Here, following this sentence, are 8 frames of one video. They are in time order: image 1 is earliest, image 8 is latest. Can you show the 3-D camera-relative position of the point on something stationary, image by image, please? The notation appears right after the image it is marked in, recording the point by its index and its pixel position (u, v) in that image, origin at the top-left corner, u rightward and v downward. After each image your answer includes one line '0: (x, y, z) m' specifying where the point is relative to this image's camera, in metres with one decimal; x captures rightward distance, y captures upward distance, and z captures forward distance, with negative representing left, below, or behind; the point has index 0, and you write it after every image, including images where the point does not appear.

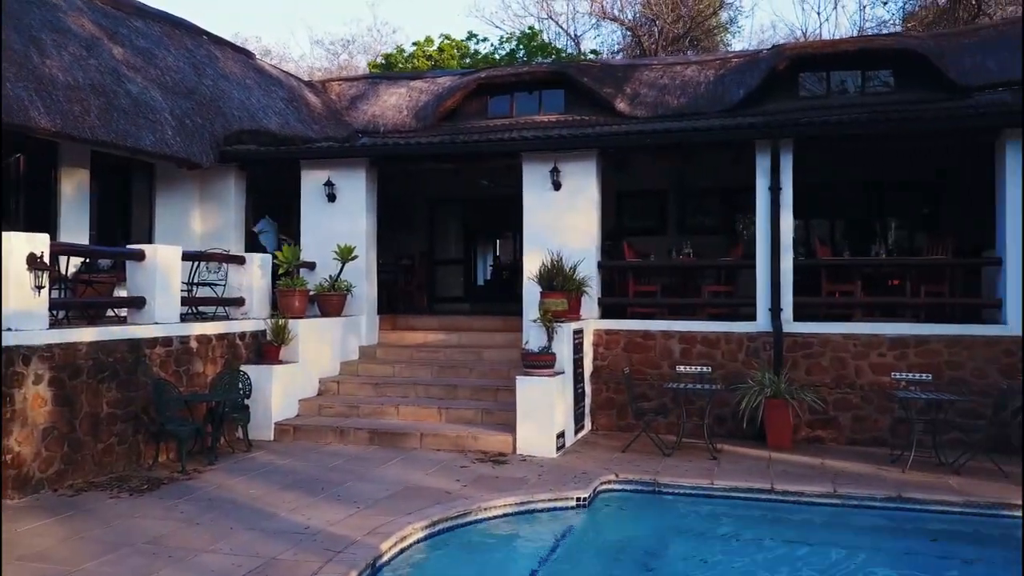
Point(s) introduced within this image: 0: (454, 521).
0: (-0.4, -1.7, +6.0) m
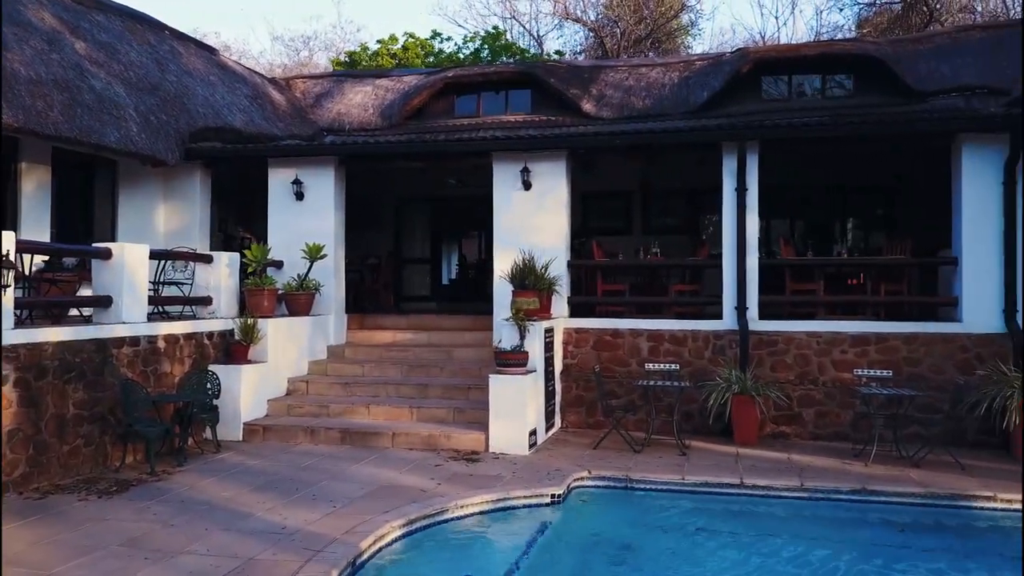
0: (-0.6, -1.7, +6.1) m
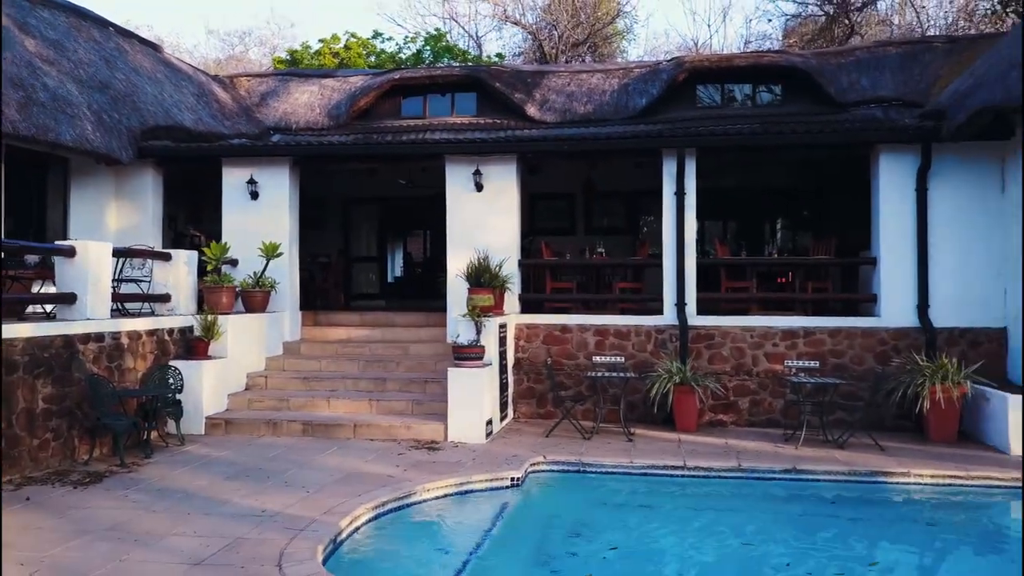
0: (-0.9, -1.6, +6.4) m
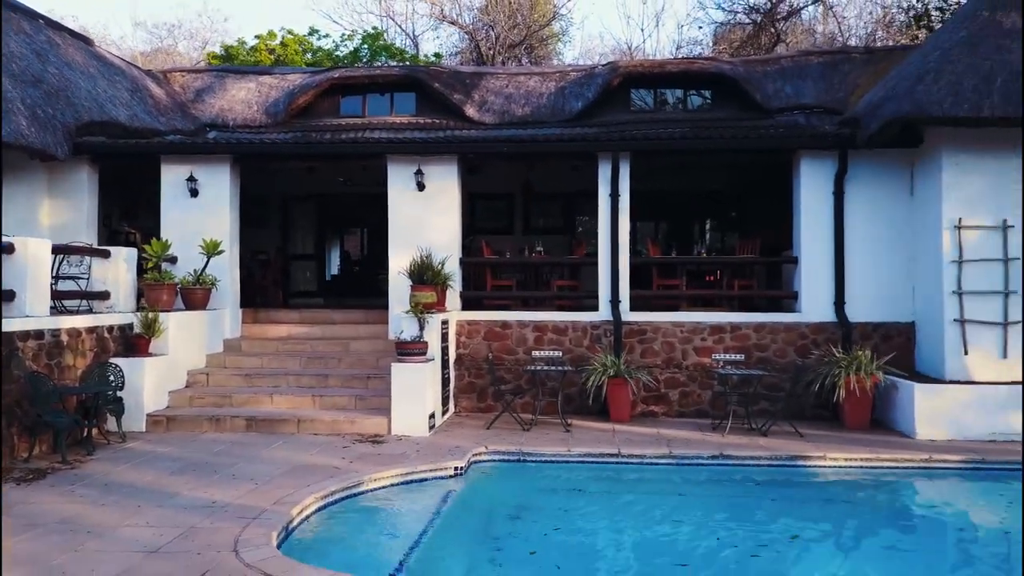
0: (-1.3, -1.6, +6.7) m
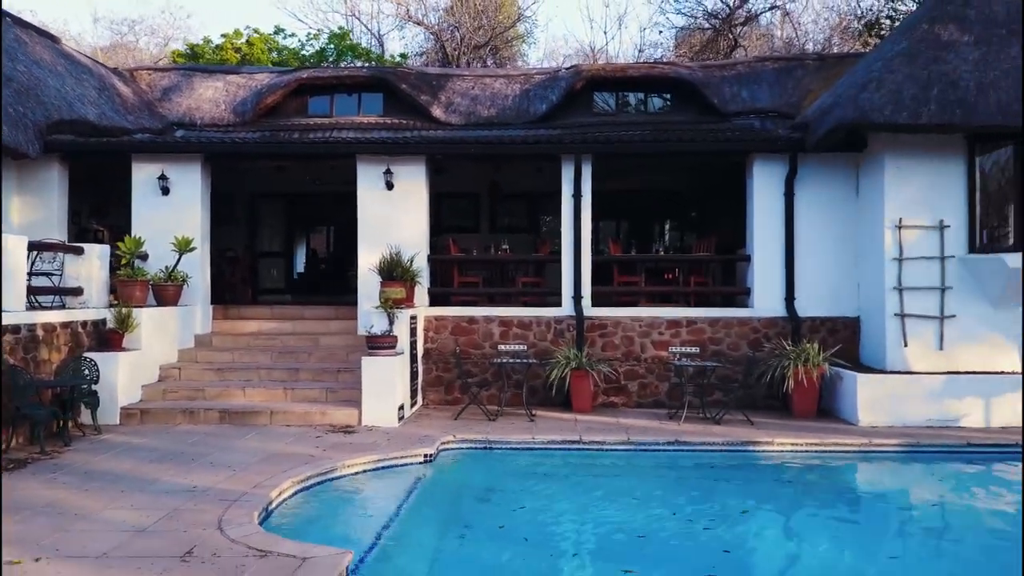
0: (-1.6, -1.6, +7.0) m
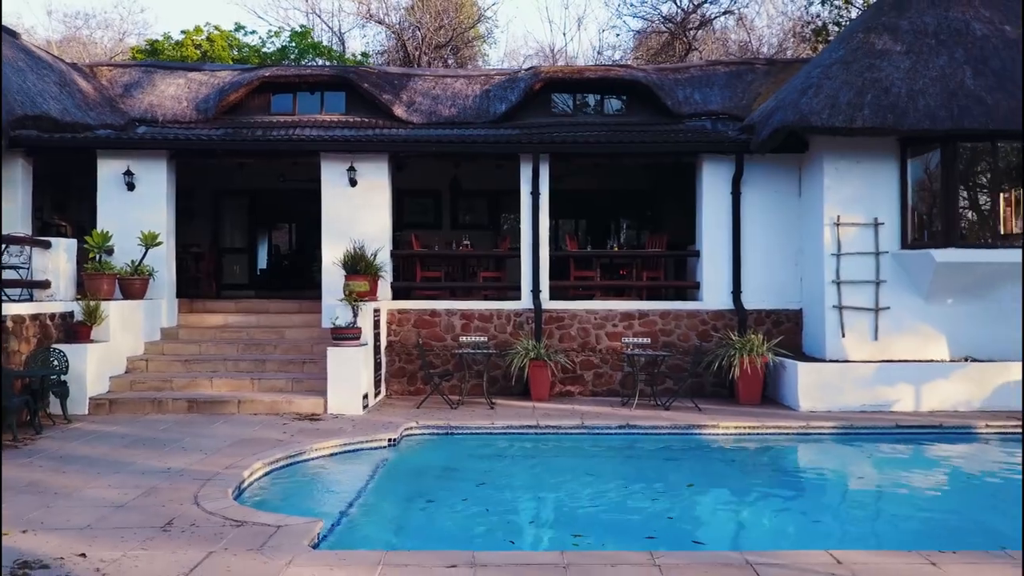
0: (-1.9, -1.5, +7.3) m
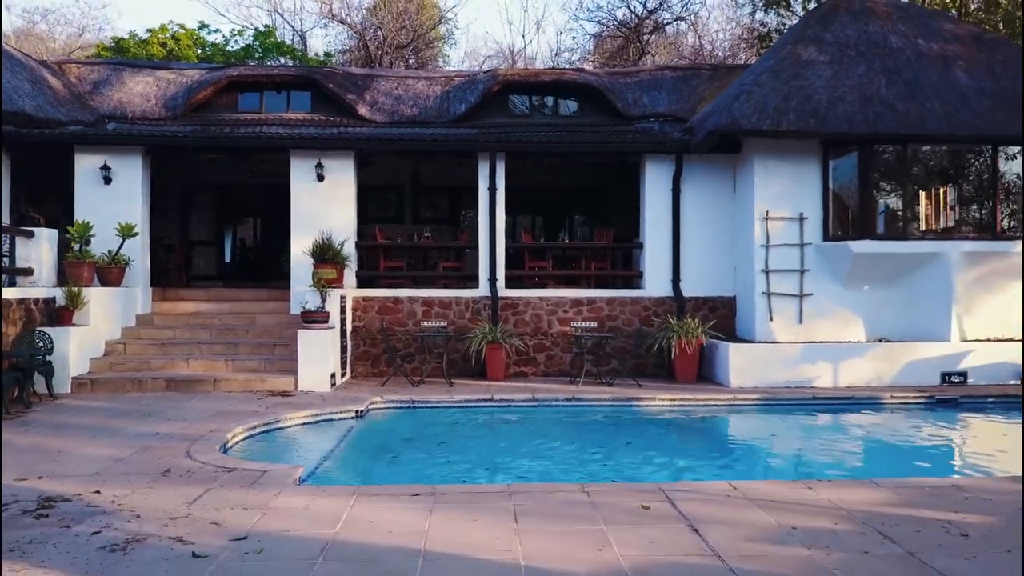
0: (-2.4, -1.3, +8.1) m
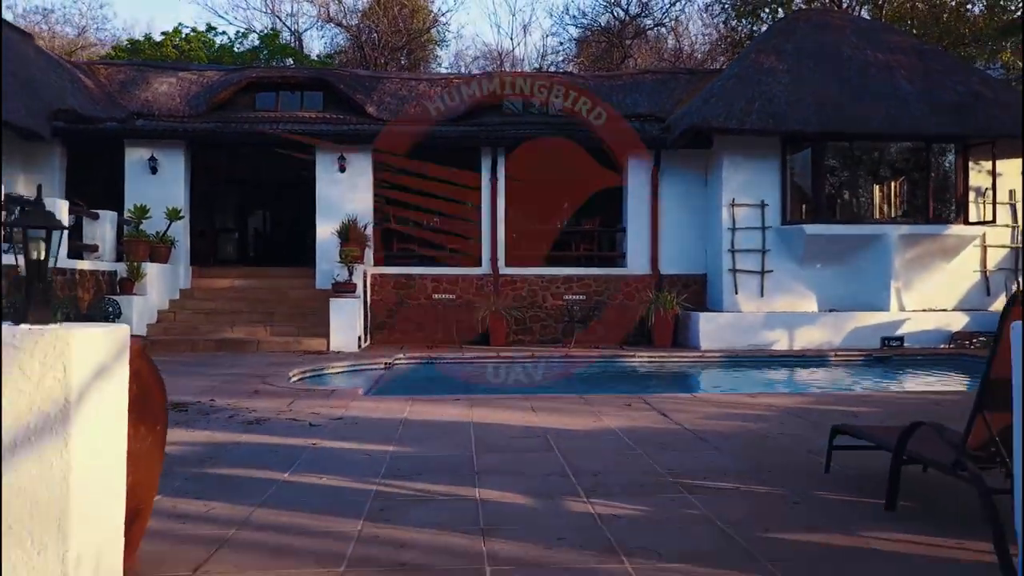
0: (-2.3, -1.0, +9.7) m
